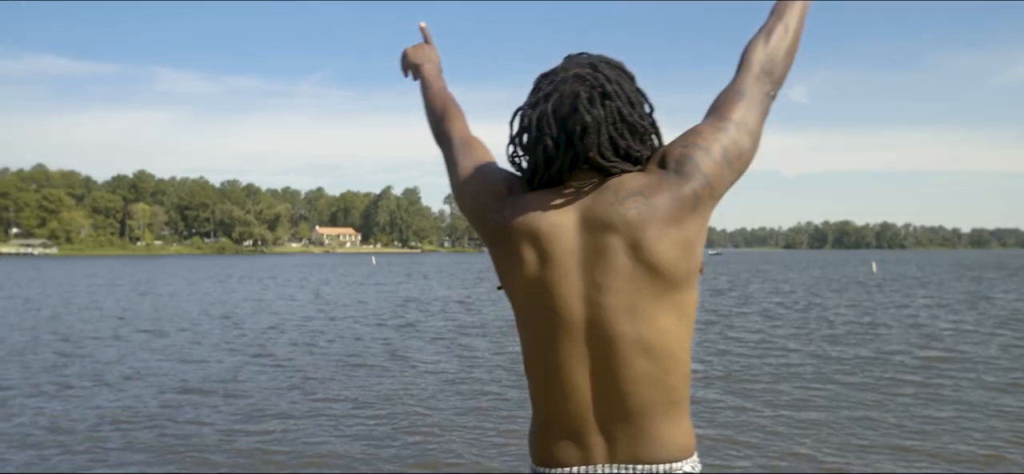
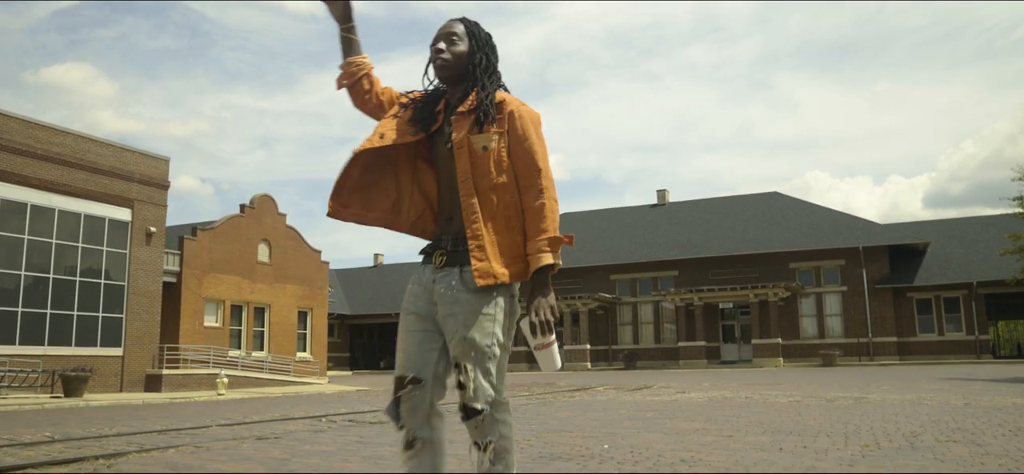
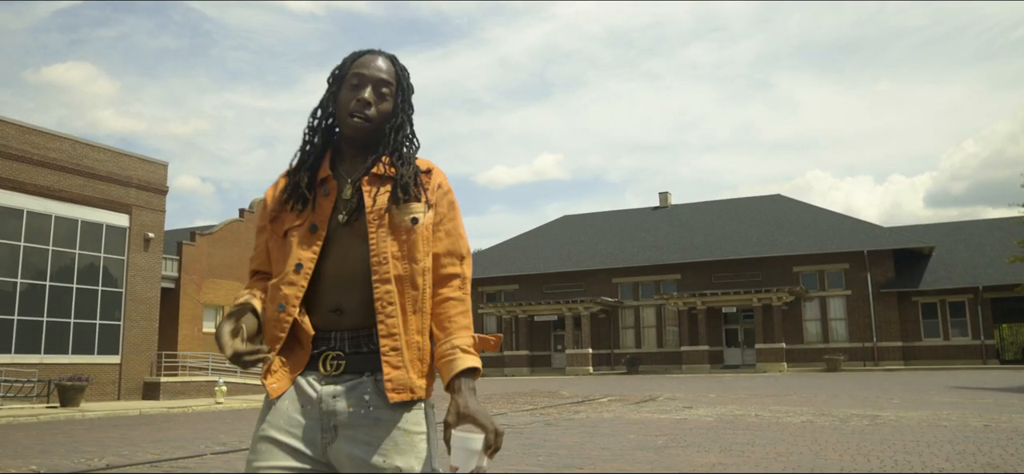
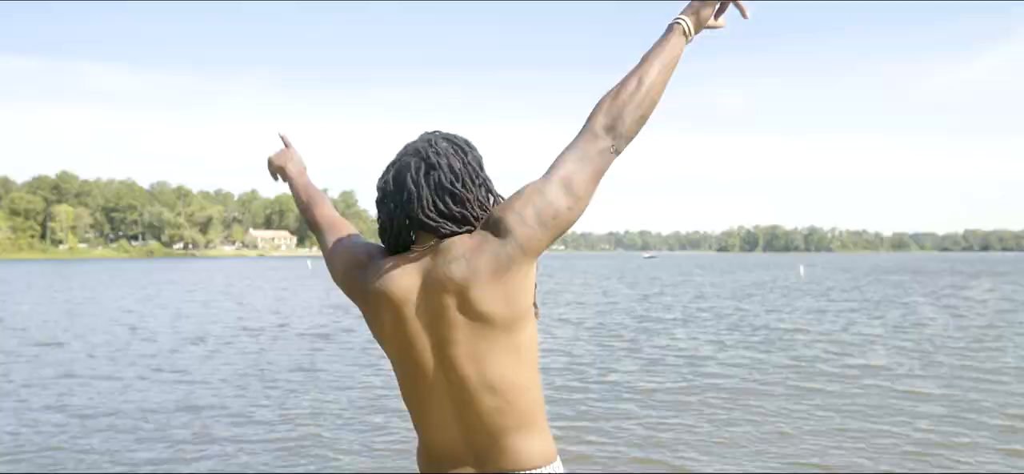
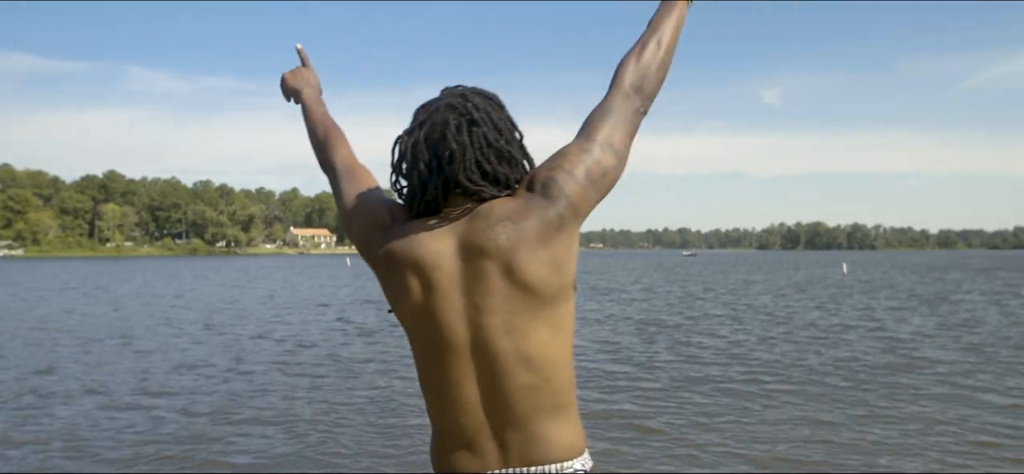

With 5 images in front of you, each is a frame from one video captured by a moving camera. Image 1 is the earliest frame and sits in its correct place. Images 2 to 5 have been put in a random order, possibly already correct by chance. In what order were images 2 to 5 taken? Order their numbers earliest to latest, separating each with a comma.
5, 4, 2, 3
